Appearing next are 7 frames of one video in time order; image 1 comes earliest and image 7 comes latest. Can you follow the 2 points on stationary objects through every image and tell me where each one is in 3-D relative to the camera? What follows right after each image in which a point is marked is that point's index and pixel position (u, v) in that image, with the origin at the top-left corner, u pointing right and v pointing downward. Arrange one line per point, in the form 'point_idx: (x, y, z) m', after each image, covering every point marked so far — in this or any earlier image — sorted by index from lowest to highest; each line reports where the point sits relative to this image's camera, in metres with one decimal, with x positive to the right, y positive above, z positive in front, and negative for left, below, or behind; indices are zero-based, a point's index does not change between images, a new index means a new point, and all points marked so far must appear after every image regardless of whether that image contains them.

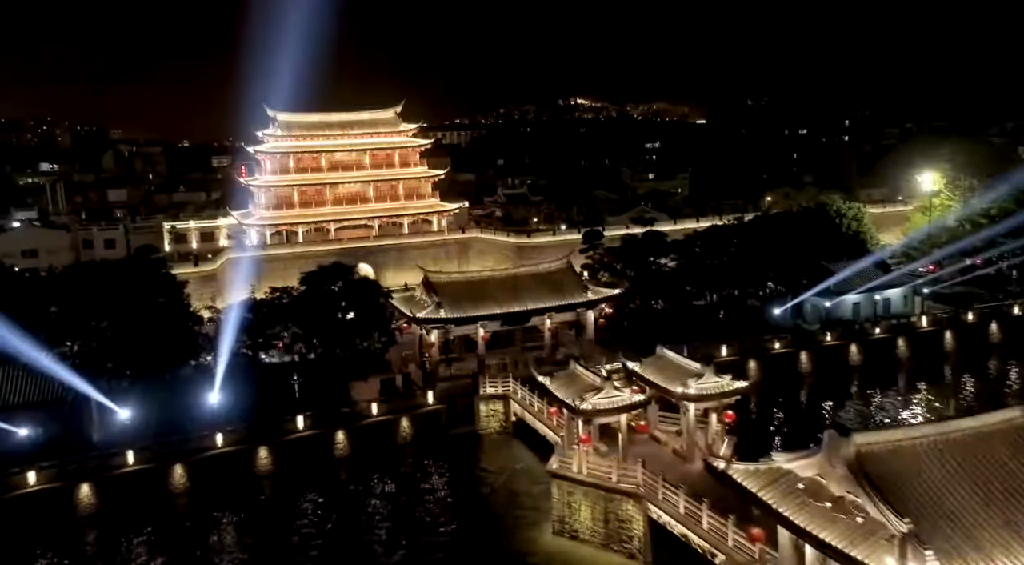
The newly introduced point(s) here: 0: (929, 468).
0: (+5.5, -2.4, +9.8) m
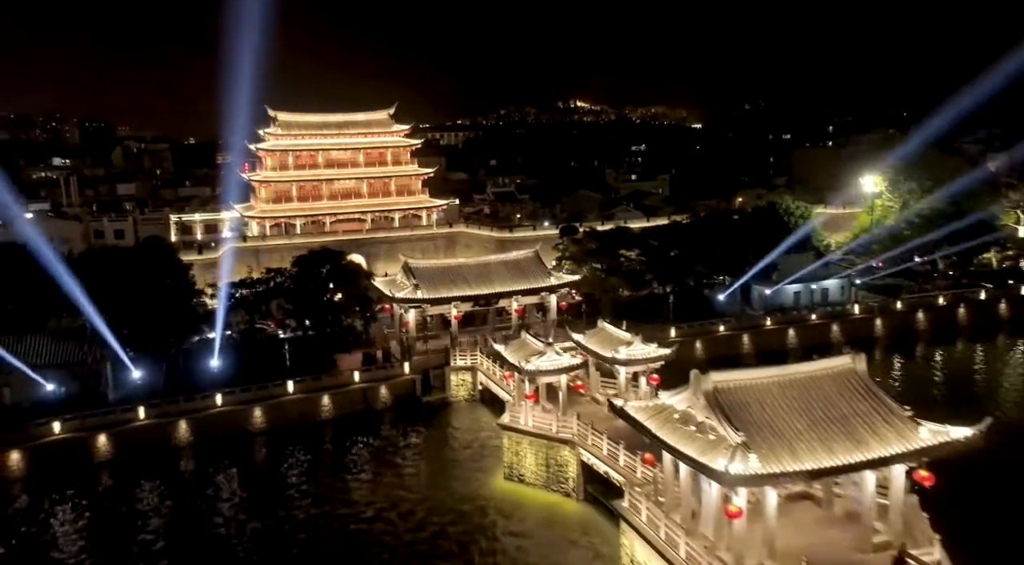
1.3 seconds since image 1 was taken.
0: (+4.3, -1.9, +12.7) m
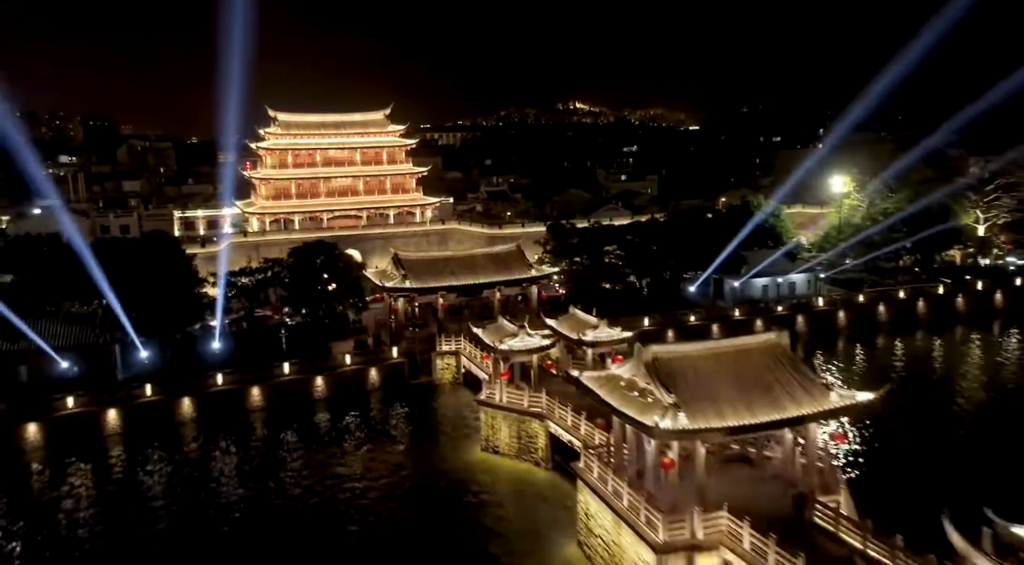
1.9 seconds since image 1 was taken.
0: (+3.7, -1.6, +14.5) m
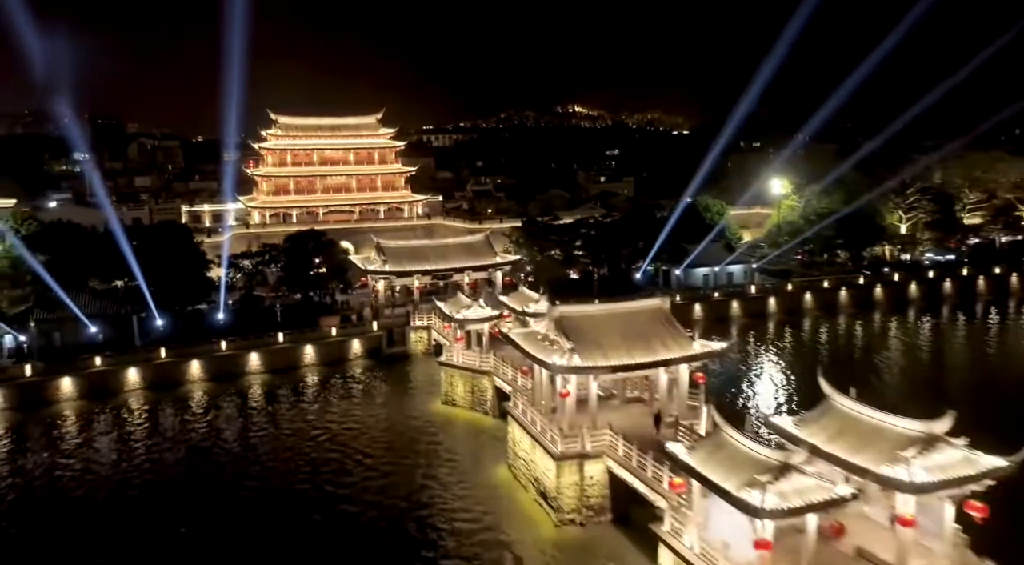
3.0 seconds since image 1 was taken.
0: (+2.2, -1.0, +18.7) m
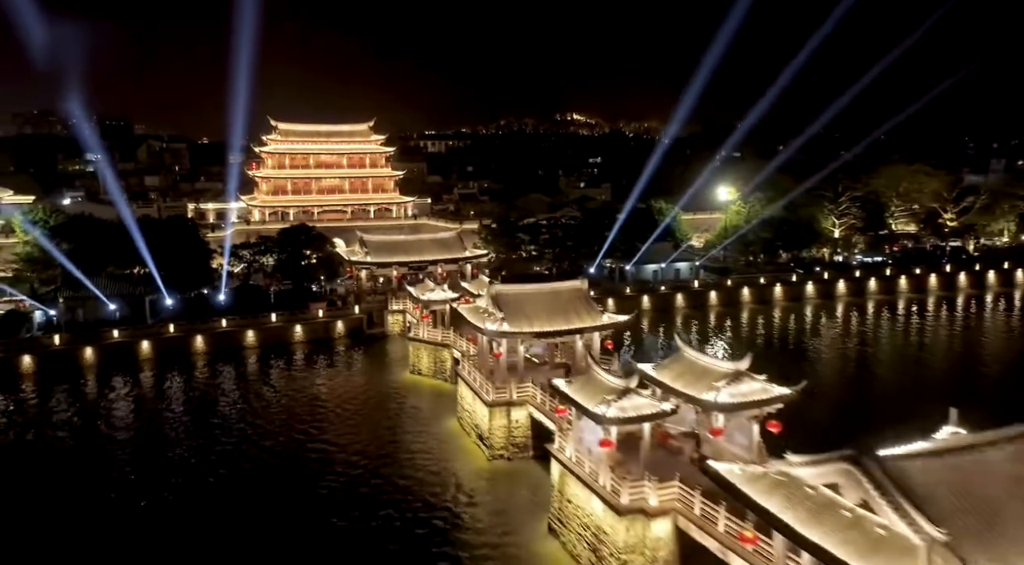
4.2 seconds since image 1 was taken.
0: (+0.5, -0.5, +23.0) m
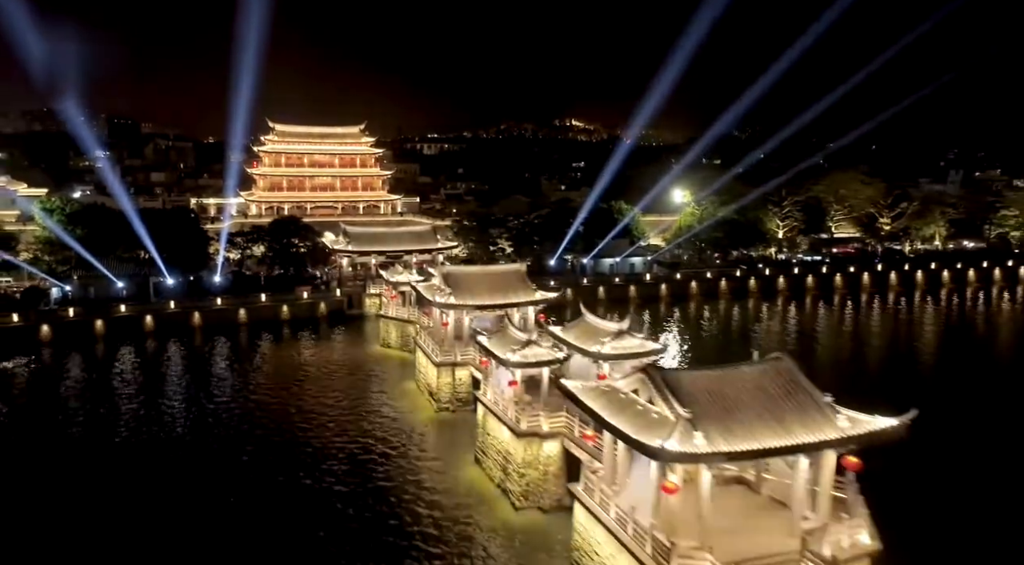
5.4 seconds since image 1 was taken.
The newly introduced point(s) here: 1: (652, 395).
0: (-1.3, +0.2, +27.1) m
1: (+2.5, -2.0, +13.5) m
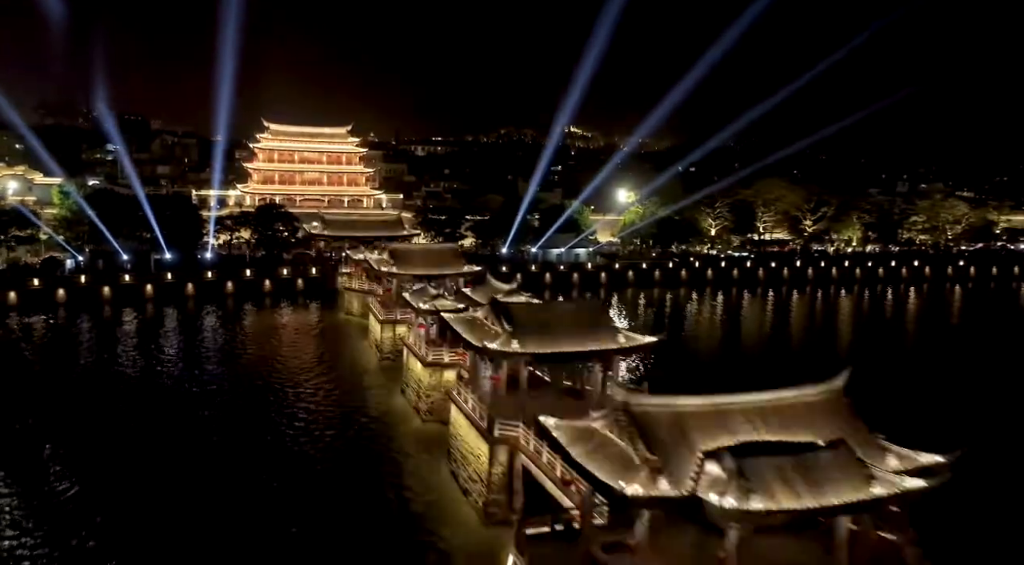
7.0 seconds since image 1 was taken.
0: (-4.2, +1.3, +33.0) m
1: (-0.4, -0.9, +19.3) m
